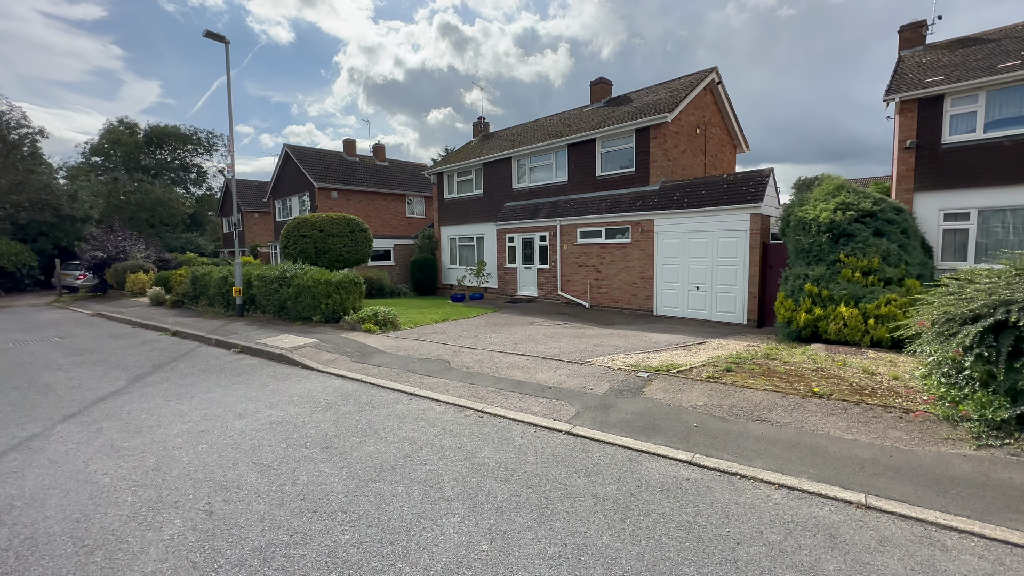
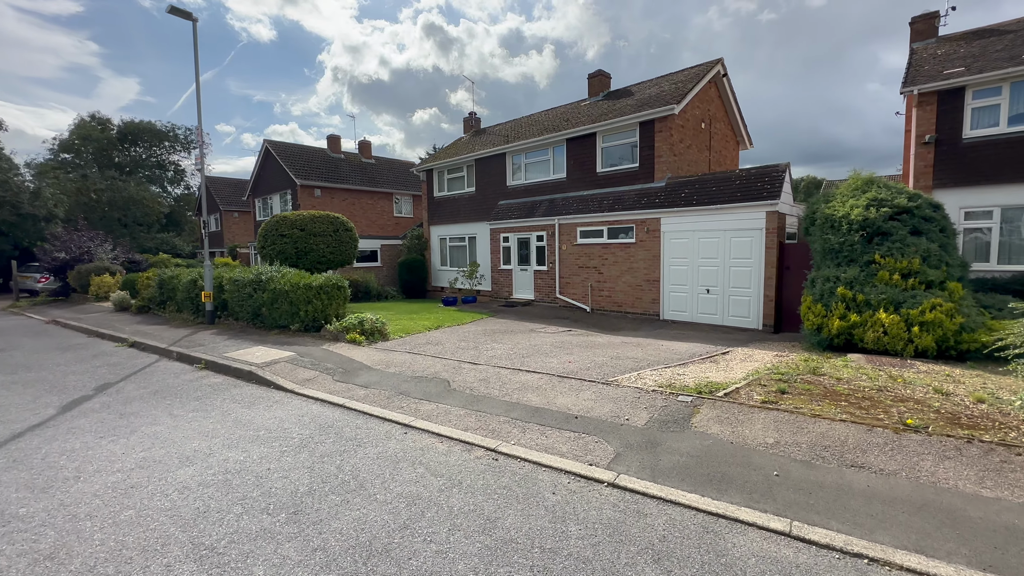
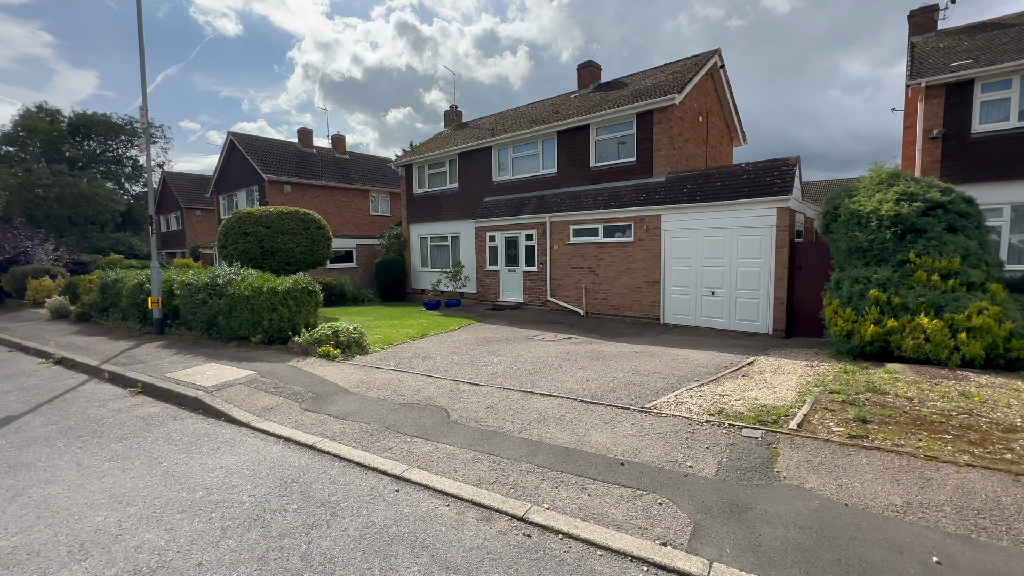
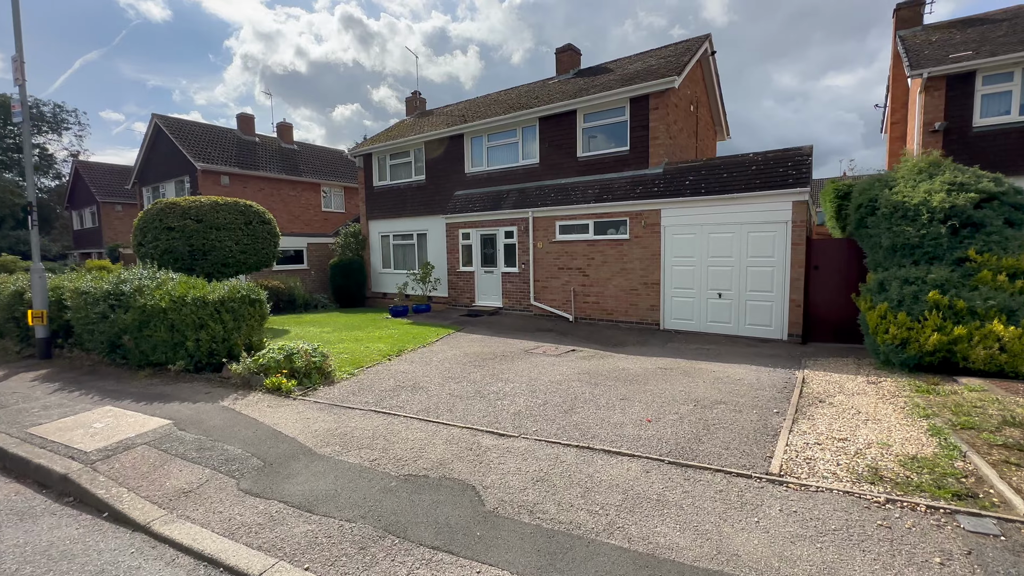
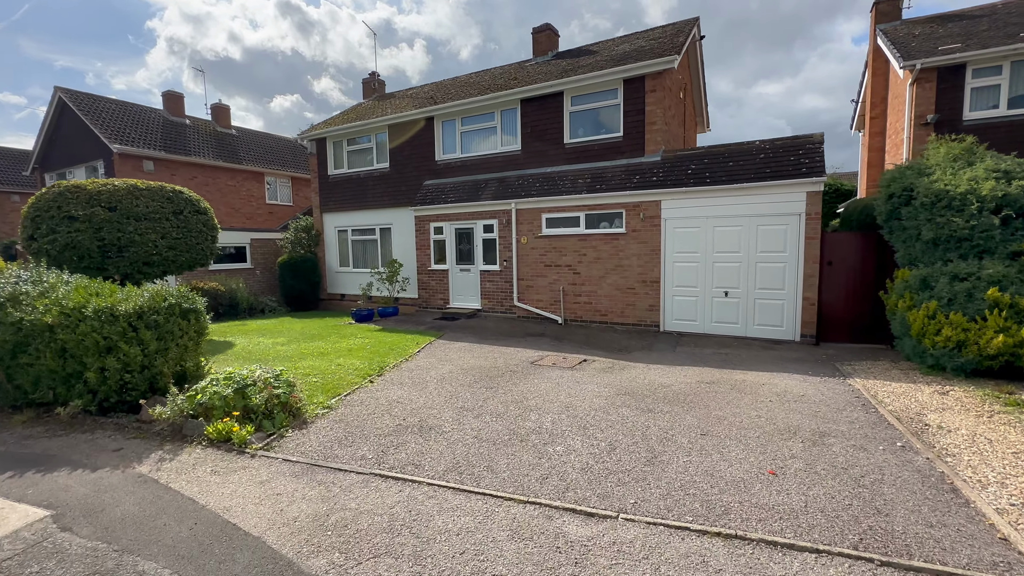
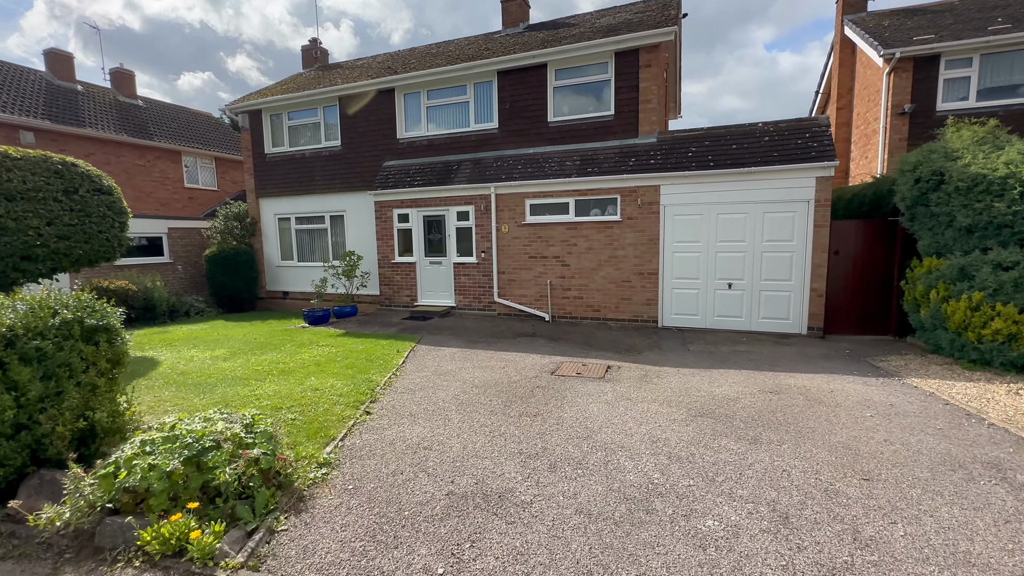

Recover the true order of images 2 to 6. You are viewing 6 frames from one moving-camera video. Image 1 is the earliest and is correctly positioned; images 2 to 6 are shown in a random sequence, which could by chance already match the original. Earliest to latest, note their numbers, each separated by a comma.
2, 3, 4, 5, 6
